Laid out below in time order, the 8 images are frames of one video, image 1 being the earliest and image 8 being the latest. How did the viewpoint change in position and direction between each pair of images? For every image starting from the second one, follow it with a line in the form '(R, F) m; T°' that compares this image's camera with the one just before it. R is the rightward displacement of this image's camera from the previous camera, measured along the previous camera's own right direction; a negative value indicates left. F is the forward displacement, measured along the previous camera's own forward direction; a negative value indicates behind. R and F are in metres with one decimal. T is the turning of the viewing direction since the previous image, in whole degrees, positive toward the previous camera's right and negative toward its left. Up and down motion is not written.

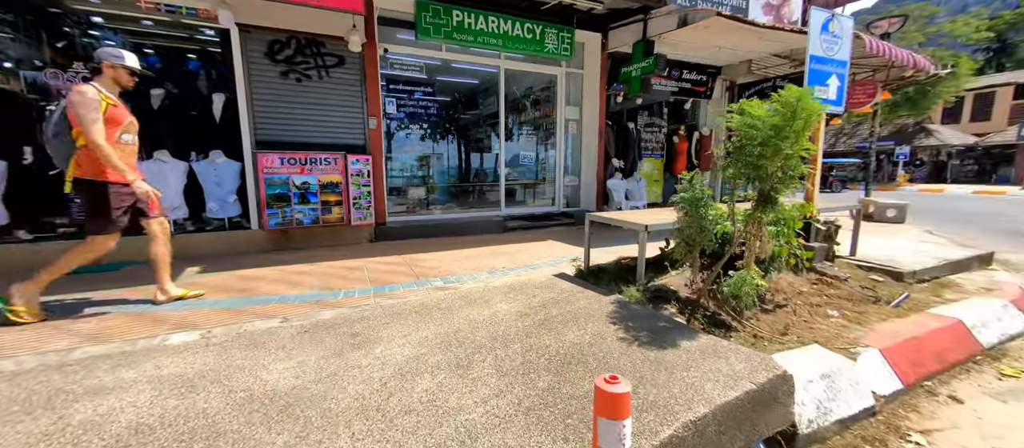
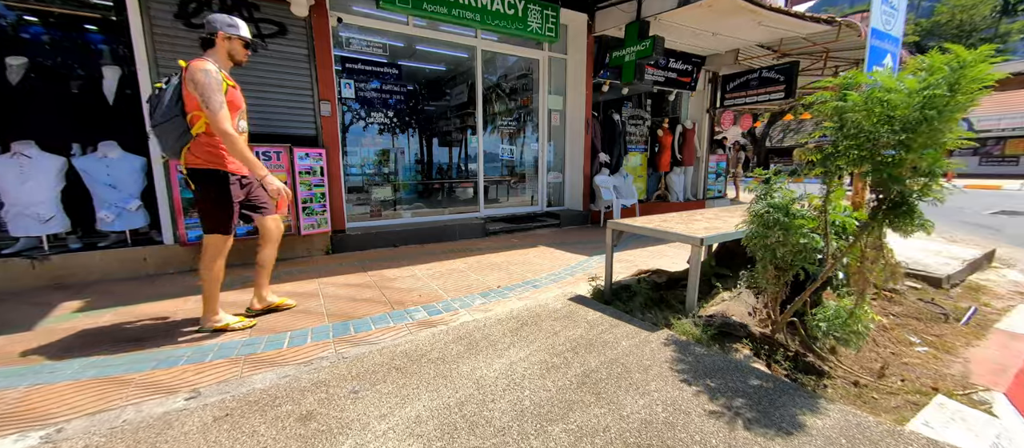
(-0.3, +0.8) m; +6°
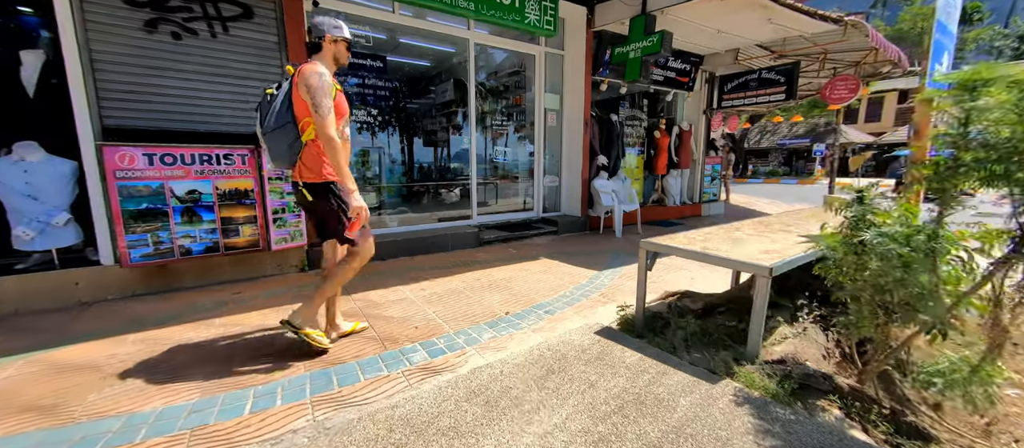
(-0.2, +0.4) m; +3°
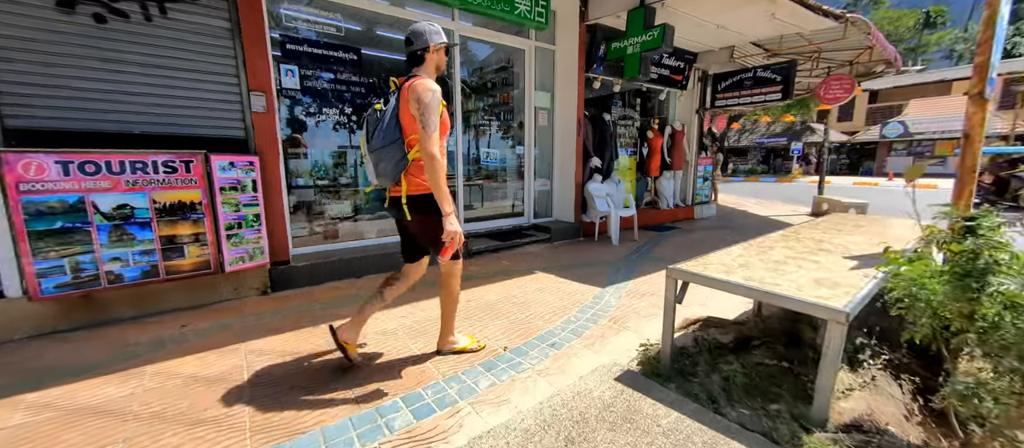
(-0.1, +0.4) m; +3°
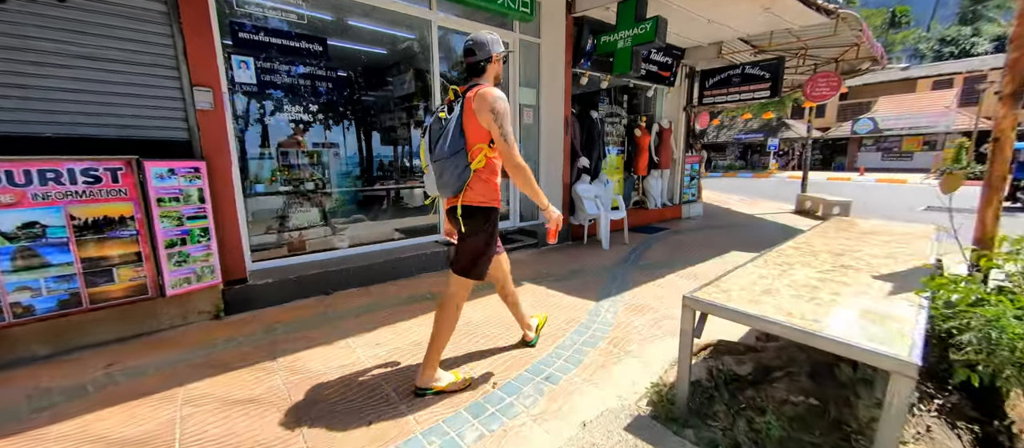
(0.0, +0.3) m; +3°
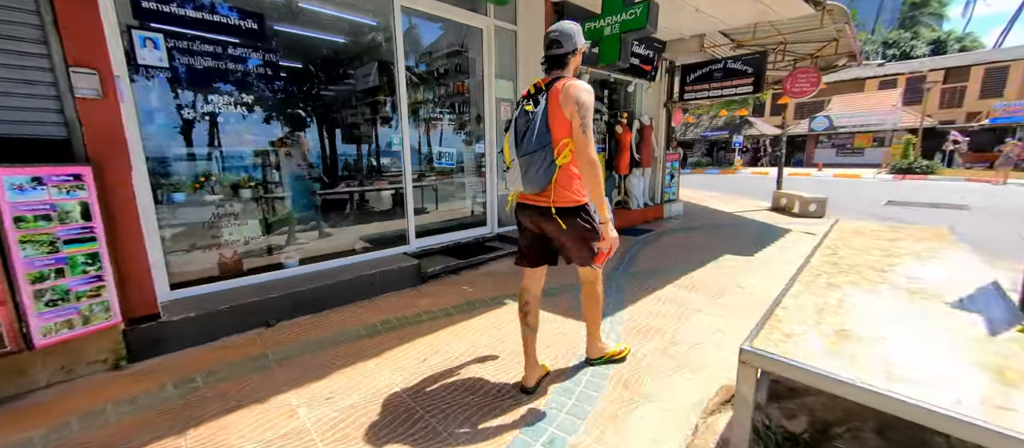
(-0.1, +0.5) m; +4°
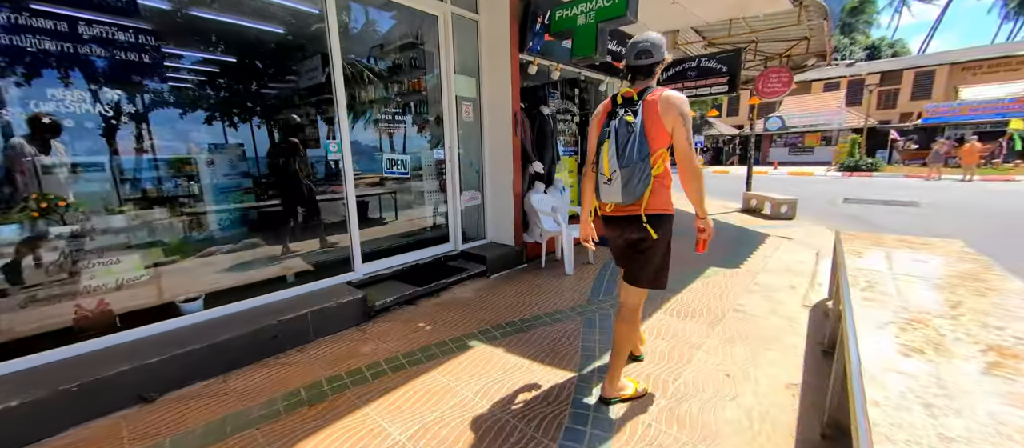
(0.0, +0.6) m; +5°
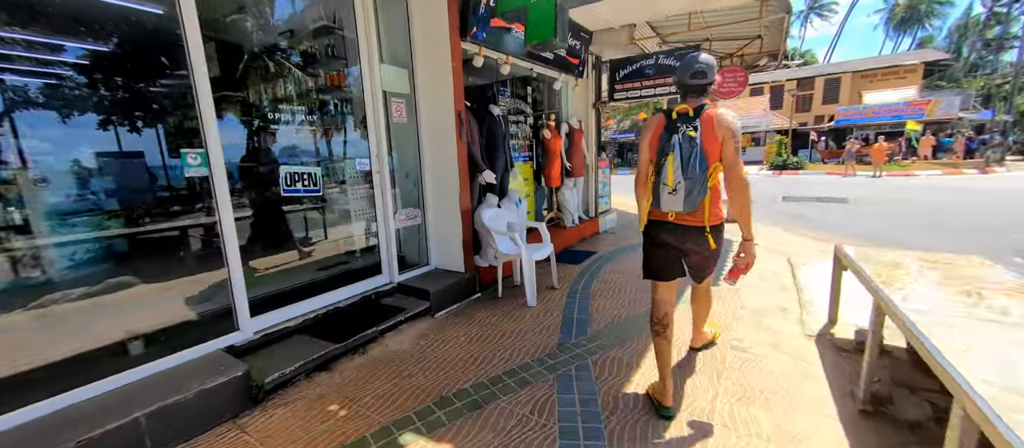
(0.0, +0.7) m; +7°
